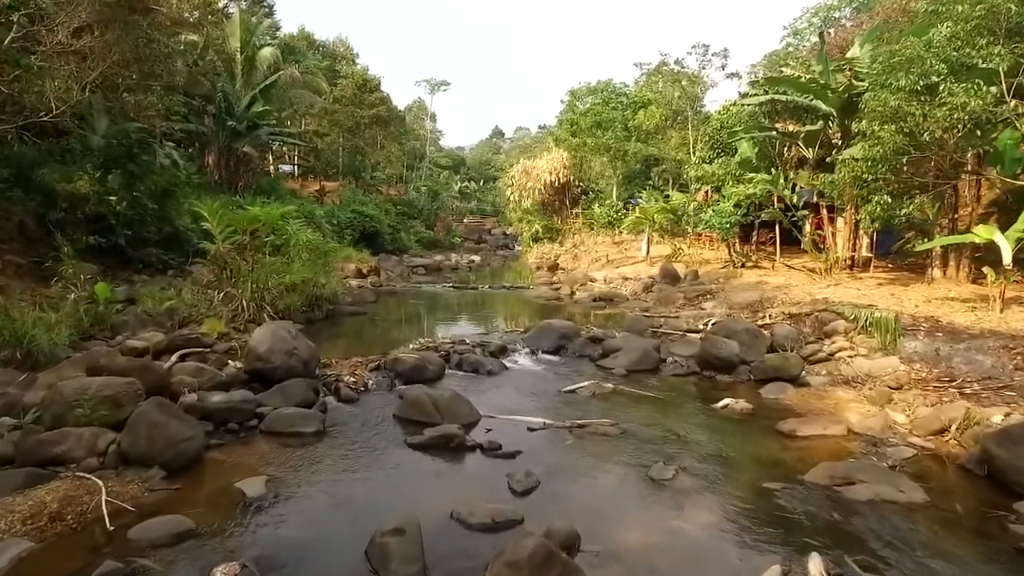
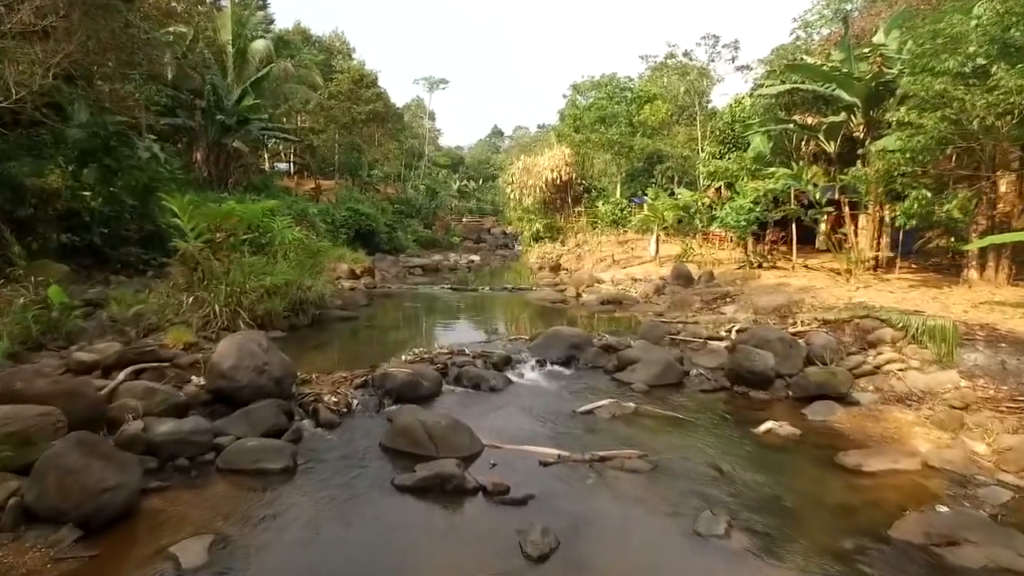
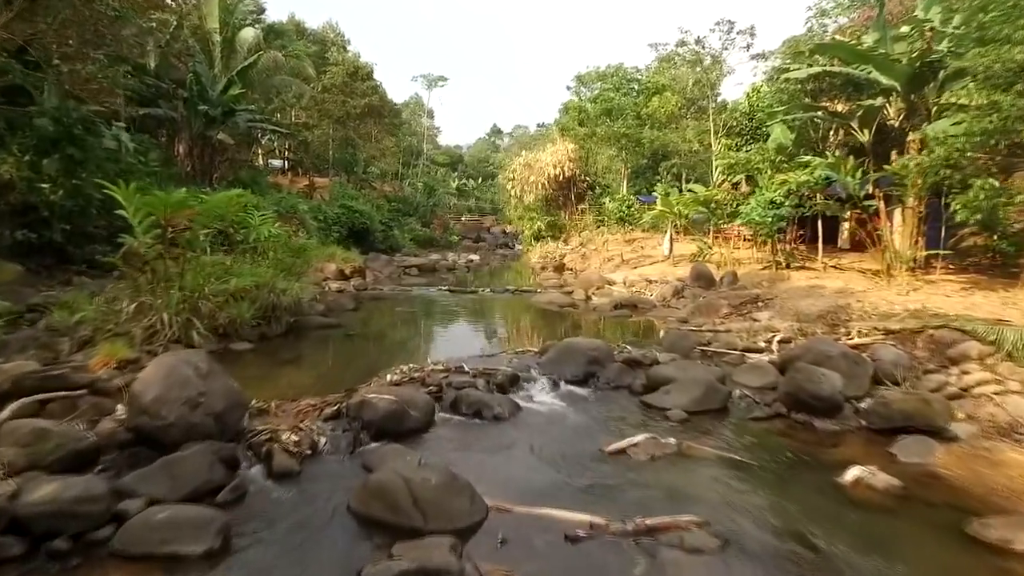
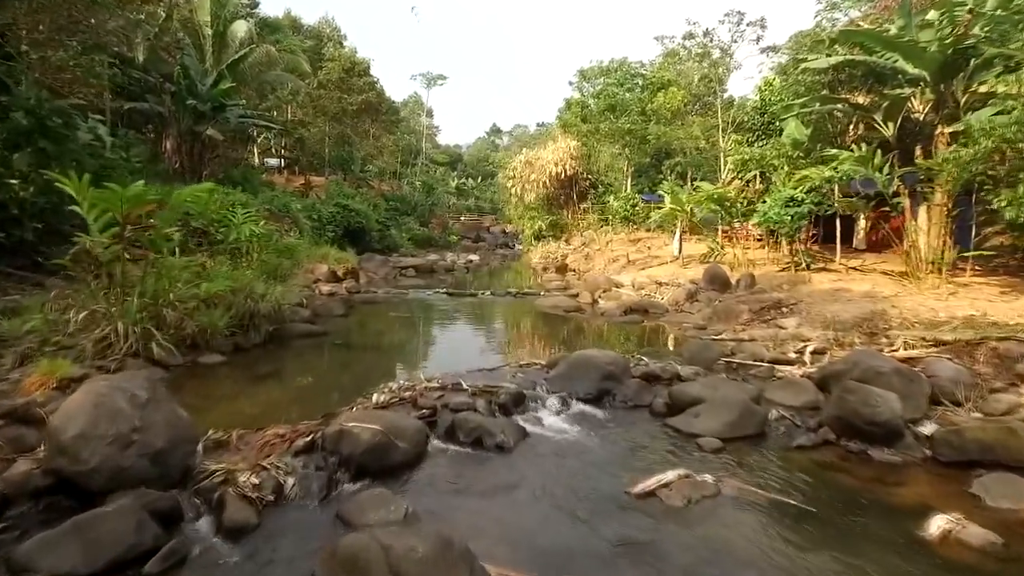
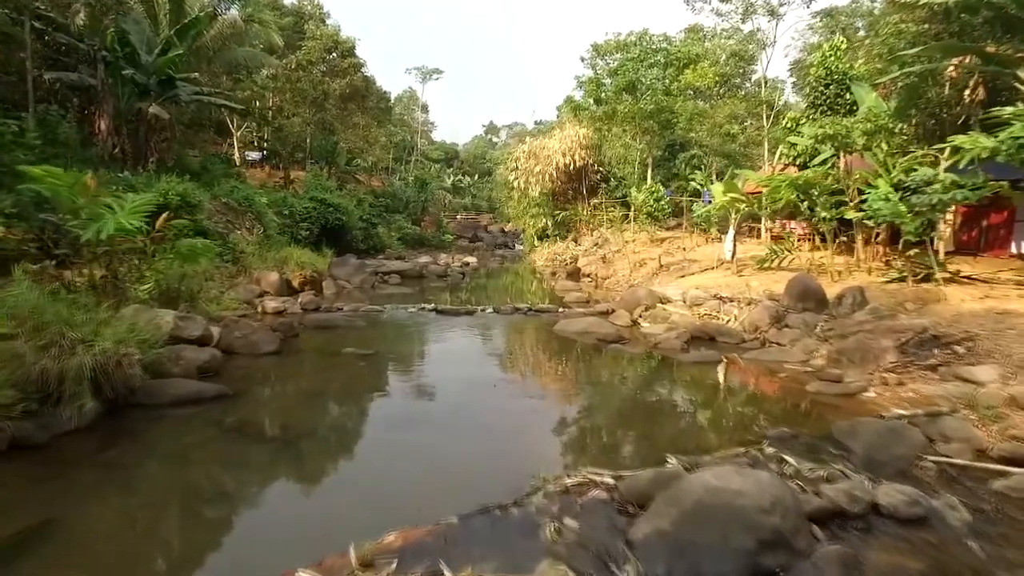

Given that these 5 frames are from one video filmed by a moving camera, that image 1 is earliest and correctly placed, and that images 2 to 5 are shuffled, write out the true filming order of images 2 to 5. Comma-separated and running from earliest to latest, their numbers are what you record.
2, 3, 4, 5
